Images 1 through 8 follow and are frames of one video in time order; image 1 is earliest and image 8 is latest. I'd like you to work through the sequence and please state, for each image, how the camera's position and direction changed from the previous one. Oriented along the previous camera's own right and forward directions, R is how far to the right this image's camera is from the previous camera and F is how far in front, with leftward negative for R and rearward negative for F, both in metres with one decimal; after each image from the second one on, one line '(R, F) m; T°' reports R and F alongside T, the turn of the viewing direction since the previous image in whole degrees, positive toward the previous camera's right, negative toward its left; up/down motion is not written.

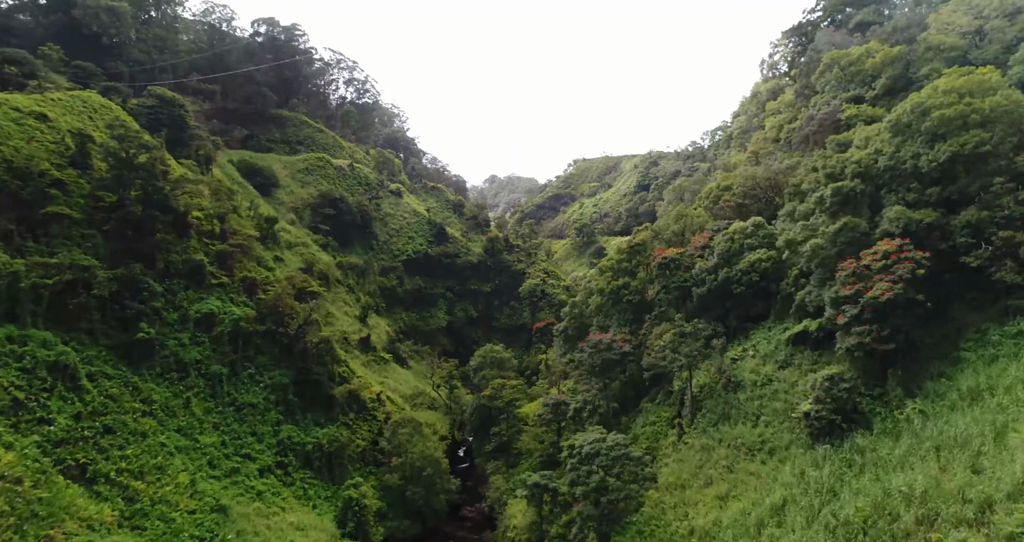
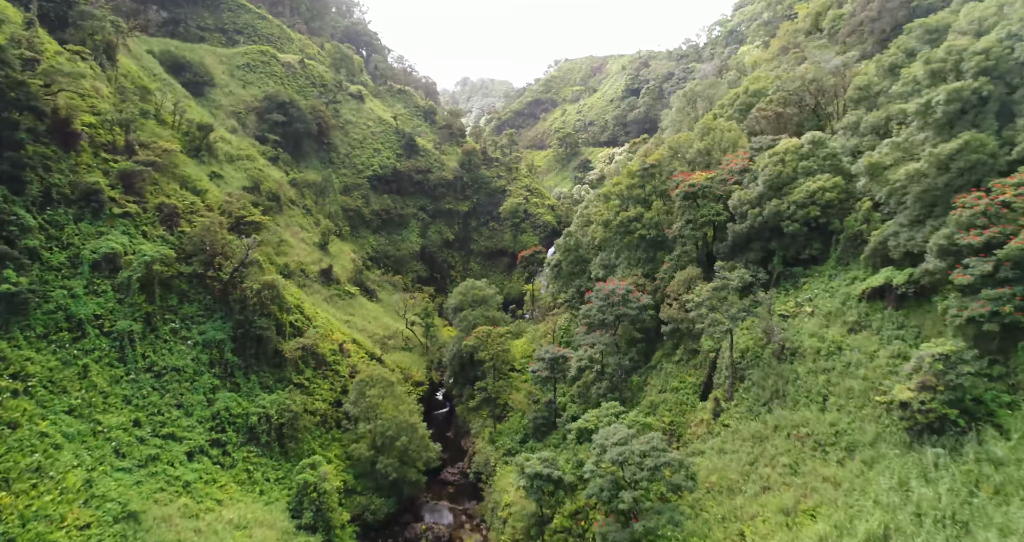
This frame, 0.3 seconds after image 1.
(-0.5, +4.7) m; +3°
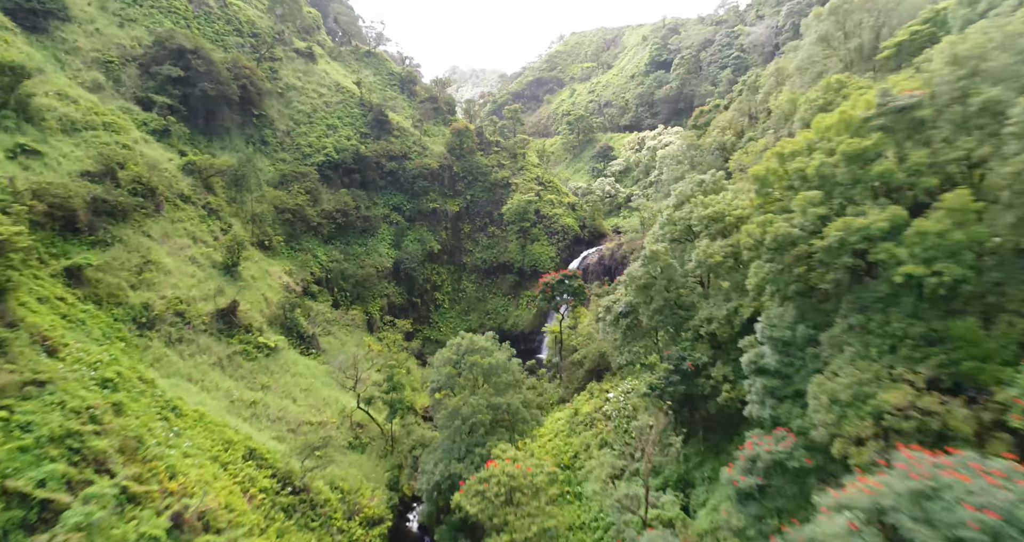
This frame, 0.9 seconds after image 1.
(-1.2, +12.2) m; +1°
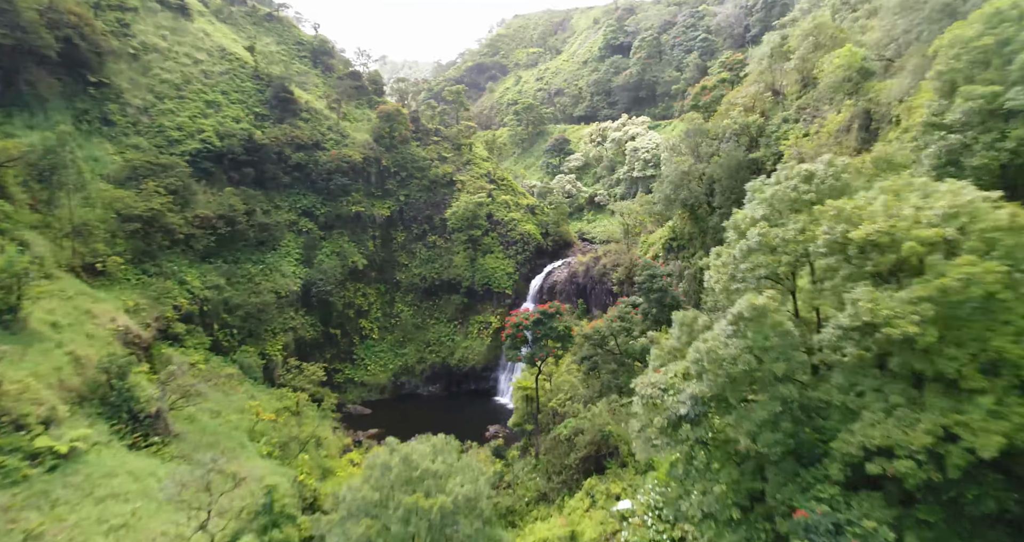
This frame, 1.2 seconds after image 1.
(-0.4, +6.8) m; +7°
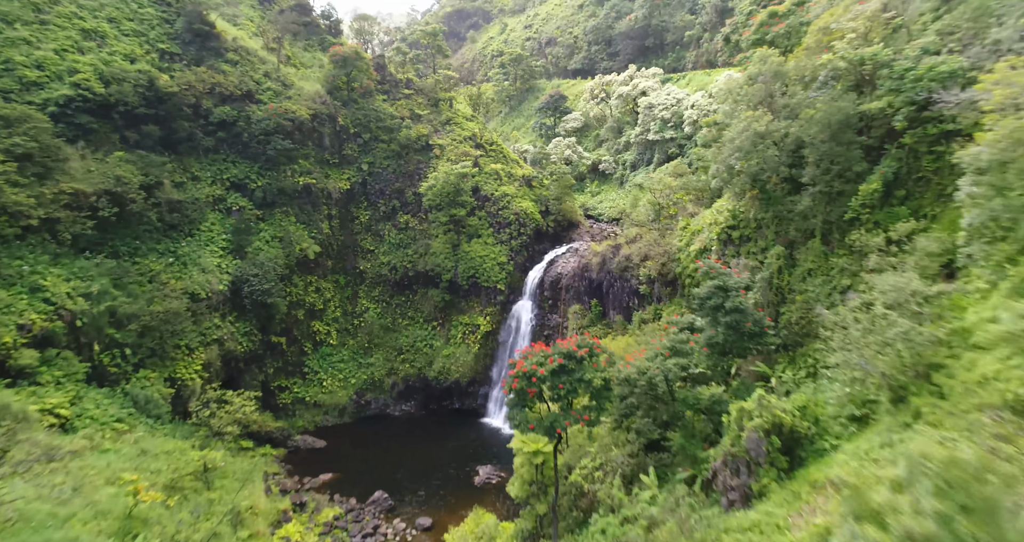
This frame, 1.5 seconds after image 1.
(-0.5, +5.5) m; +2°
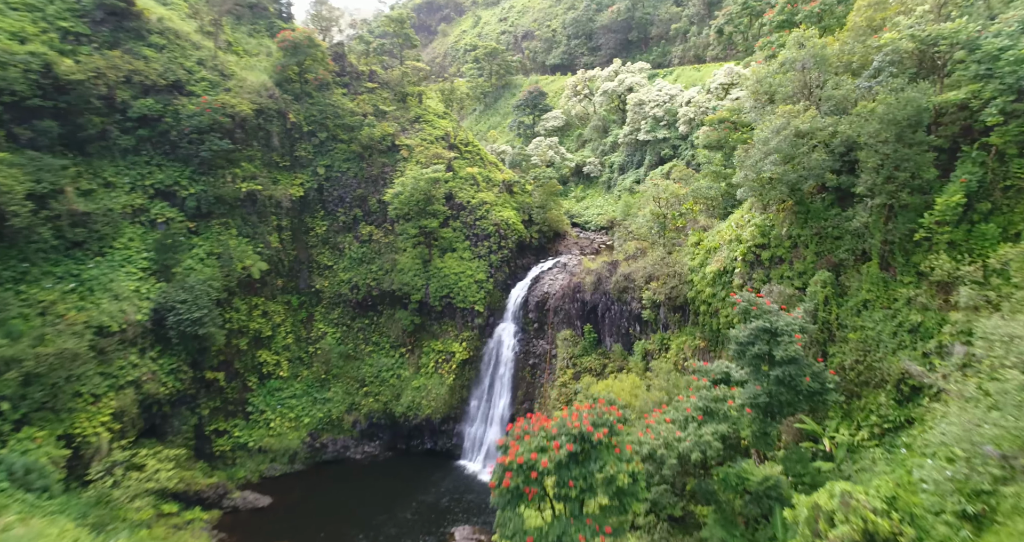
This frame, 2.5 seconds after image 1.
(-0.2, +2.7) m; +3°
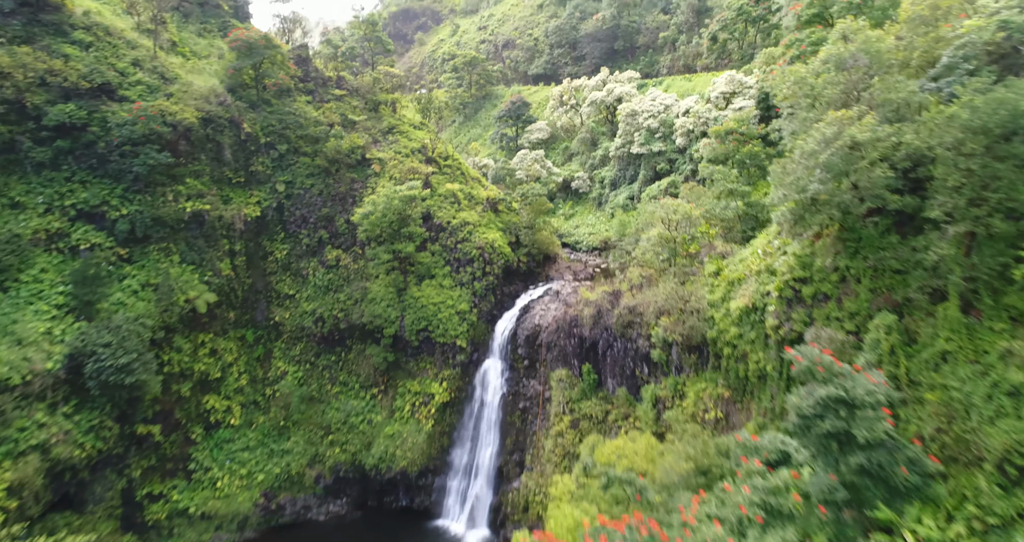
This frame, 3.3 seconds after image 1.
(-0.2, +2.1) m; +2°
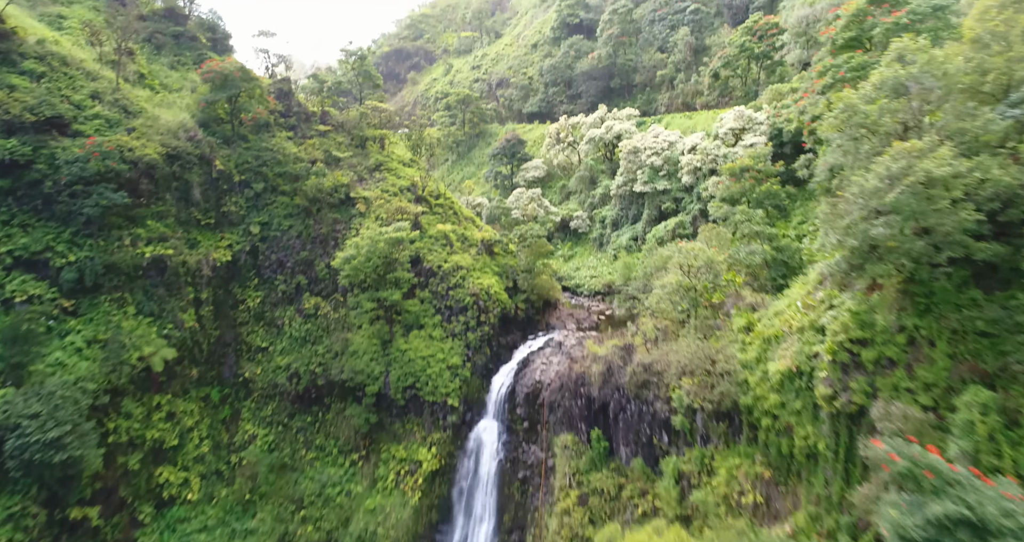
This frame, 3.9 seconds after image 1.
(-0.1, +1.6) m; +1°
